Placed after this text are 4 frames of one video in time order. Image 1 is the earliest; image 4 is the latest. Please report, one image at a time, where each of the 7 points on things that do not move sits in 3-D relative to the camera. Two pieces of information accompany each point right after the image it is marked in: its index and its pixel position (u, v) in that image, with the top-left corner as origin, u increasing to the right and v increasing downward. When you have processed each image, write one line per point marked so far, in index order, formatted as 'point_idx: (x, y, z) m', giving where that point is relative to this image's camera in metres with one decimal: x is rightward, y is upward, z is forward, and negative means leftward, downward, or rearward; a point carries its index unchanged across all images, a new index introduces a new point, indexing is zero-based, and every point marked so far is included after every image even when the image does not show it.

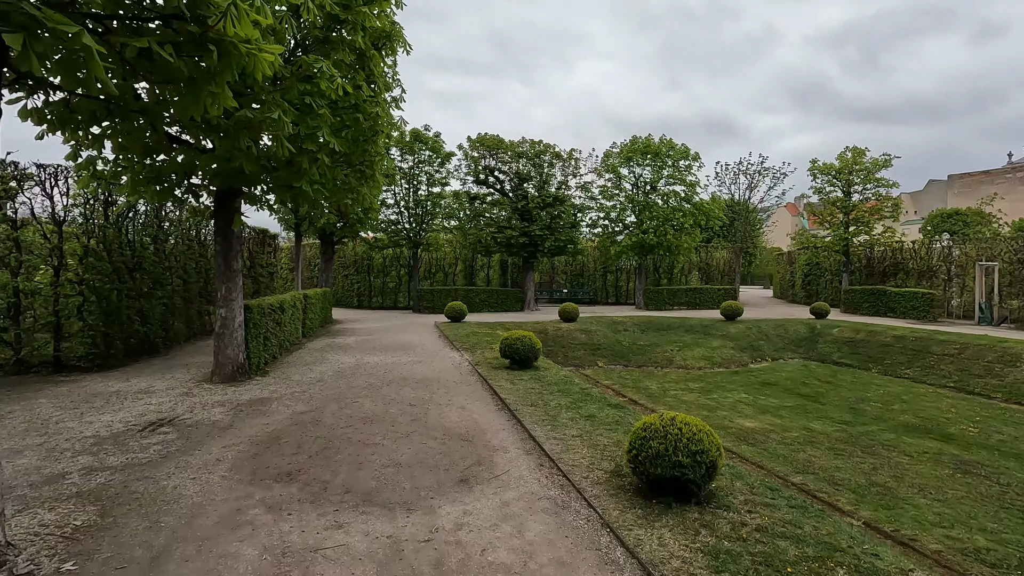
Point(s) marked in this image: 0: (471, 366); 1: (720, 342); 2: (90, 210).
0: (-0.7, -1.3, +8.6) m
1: (+6.2, -1.6, +16.0) m
2: (-6.8, +1.3, +8.6) m
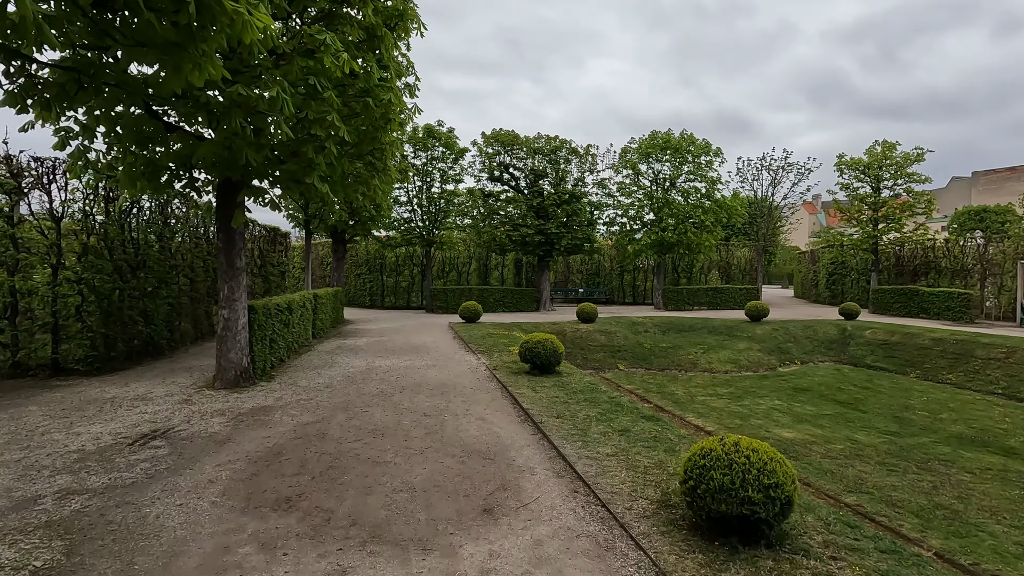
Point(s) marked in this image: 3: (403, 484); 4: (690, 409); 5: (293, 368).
0: (-0.4, -1.2, +8.1) m
1: (+6.7, -1.6, +15.3) m
2: (-6.5, +1.3, +8.3) m
3: (-0.8, -1.4, +3.9) m
4: (+3.2, -2.2, +9.6) m
5: (-3.4, -1.2, +8.2) m
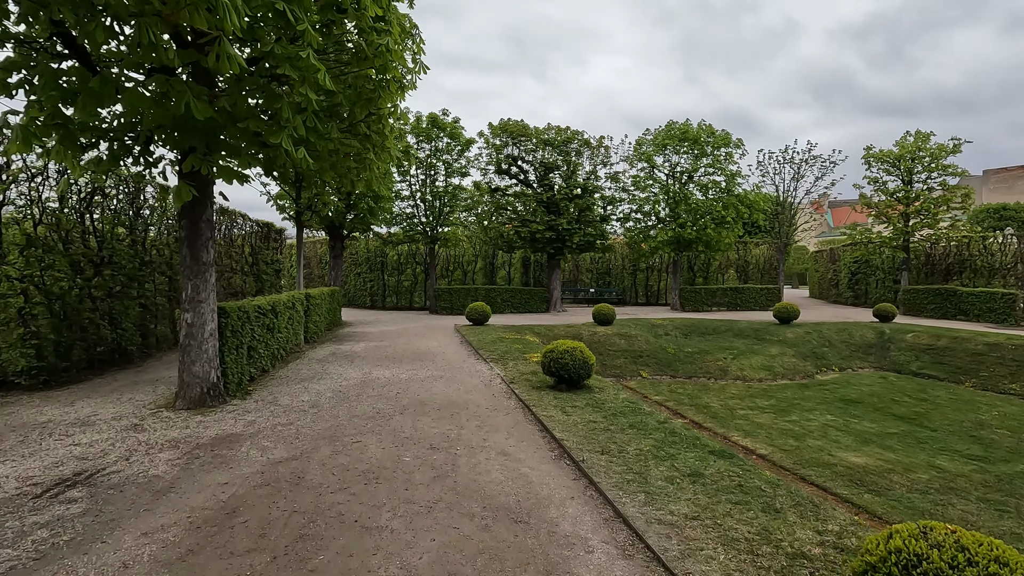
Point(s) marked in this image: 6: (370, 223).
0: (-0.1, -1.2, +6.9) m
1: (+7.0, -1.6, +14.1) m
2: (-6.3, +1.3, +7.1) m
3: (-0.5, -1.4, +2.7) m
4: (+3.5, -2.2, +8.4) m
5: (-3.1, -1.2, +7.0) m
6: (-4.1, +1.8, +15.2) m
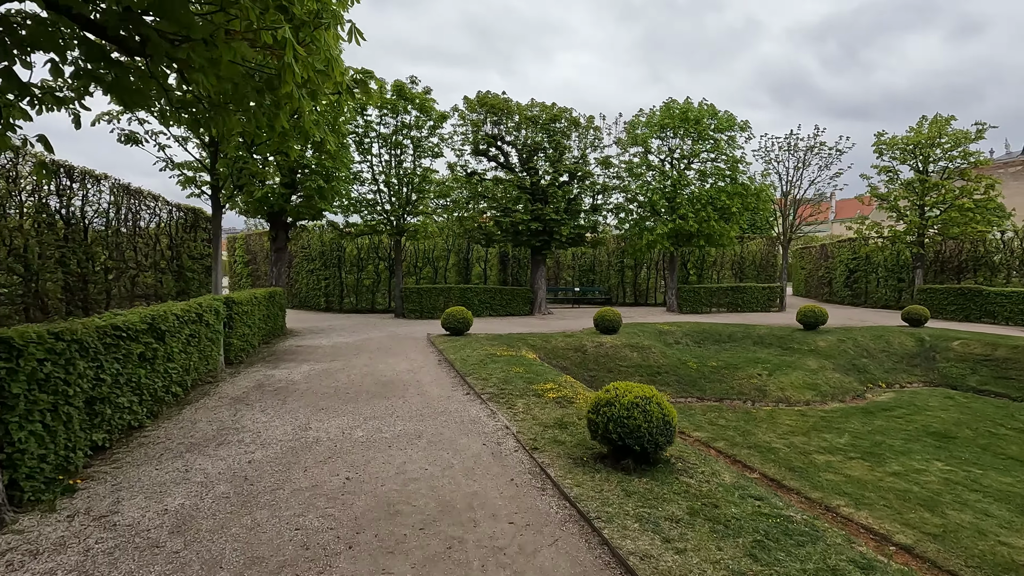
0: (+0.1, -1.3, +4.2) m
1: (+6.7, -1.6, +11.9) m
2: (-6.1, +1.2, +4.0) m
3: (-0.1, -1.5, 0.0) m
4: (+3.6, -2.2, +6.0) m
5: (-2.9, -1.3, +4.2) m
6: (-4.4, +1.8, +12.3) m
